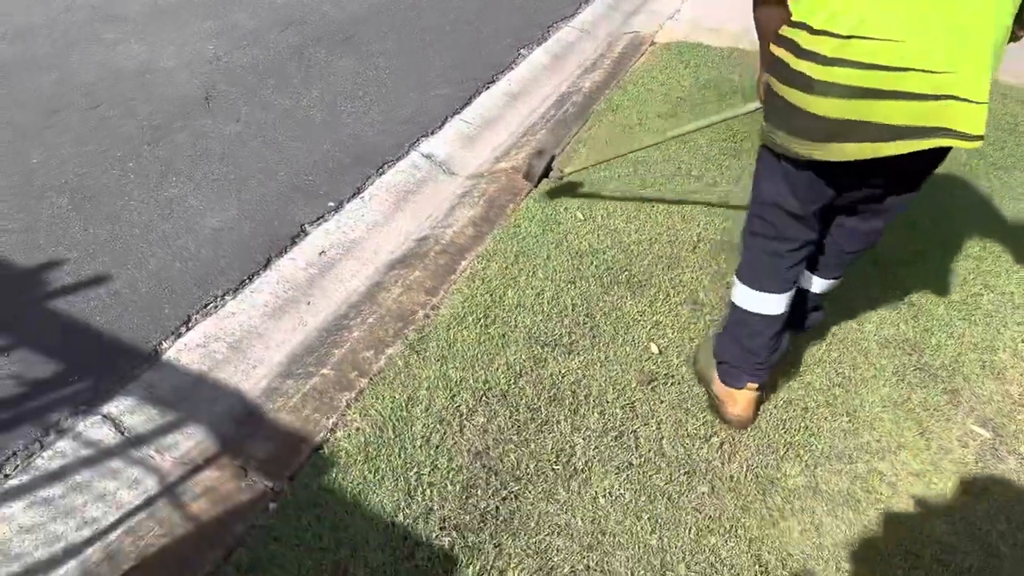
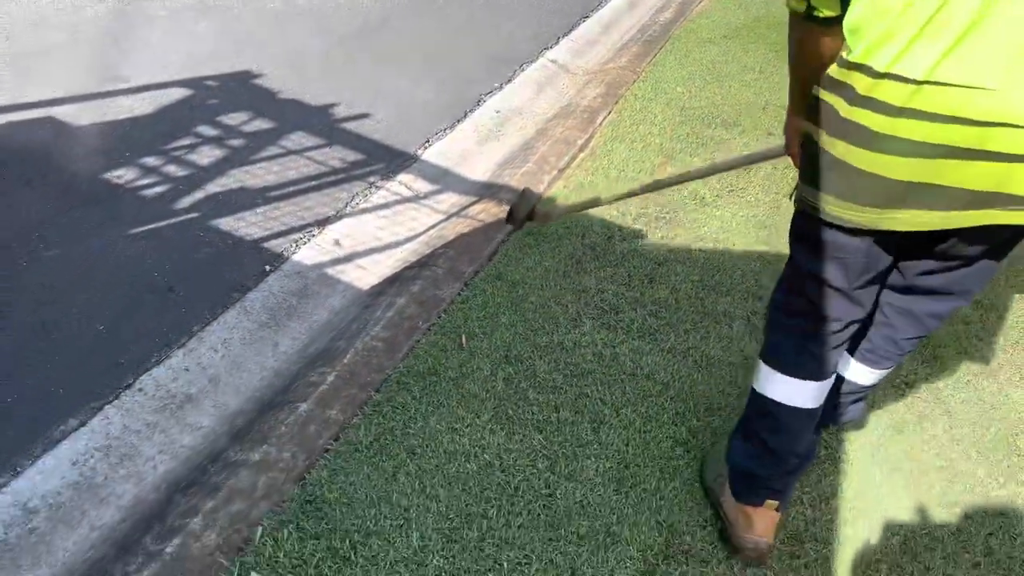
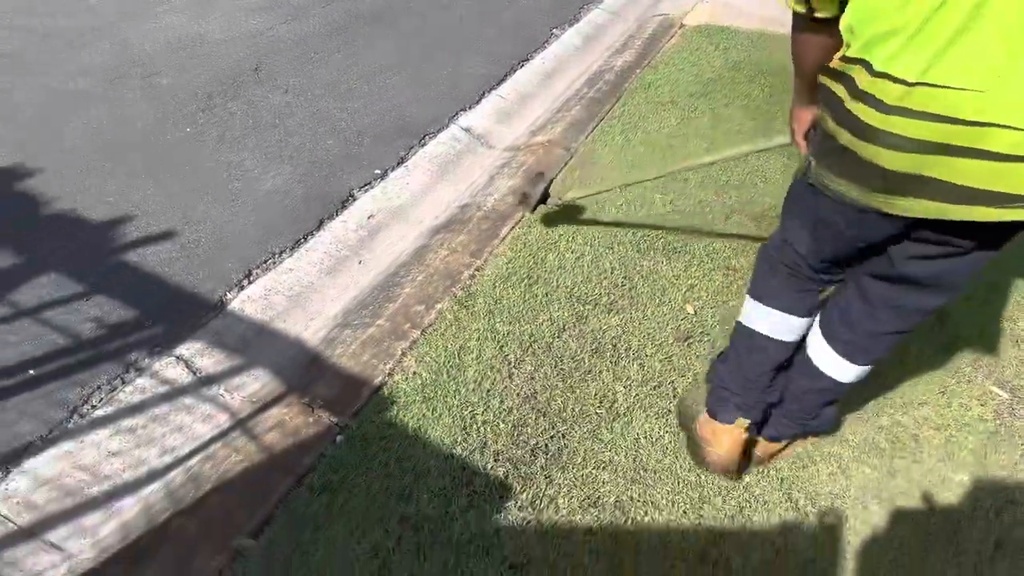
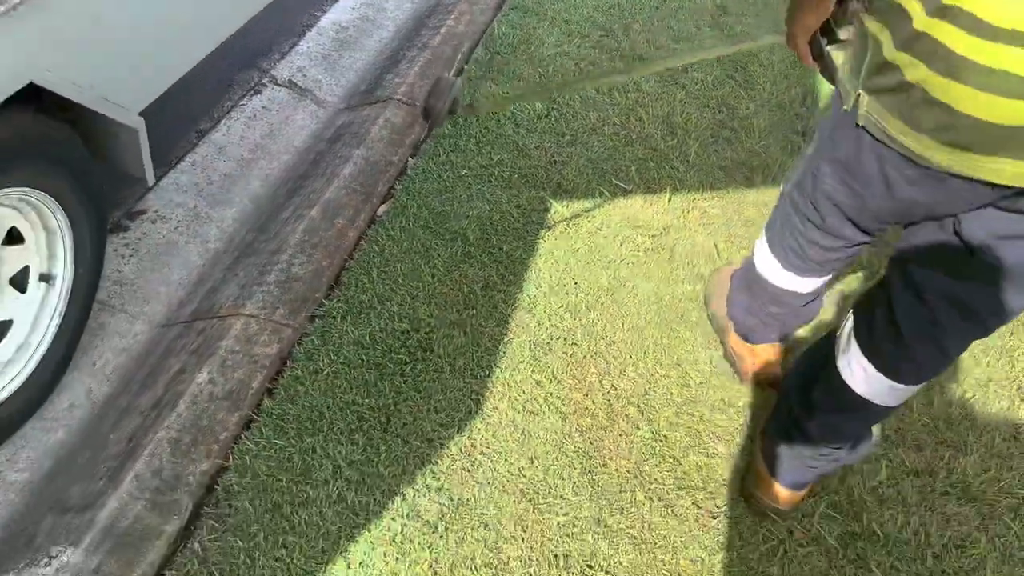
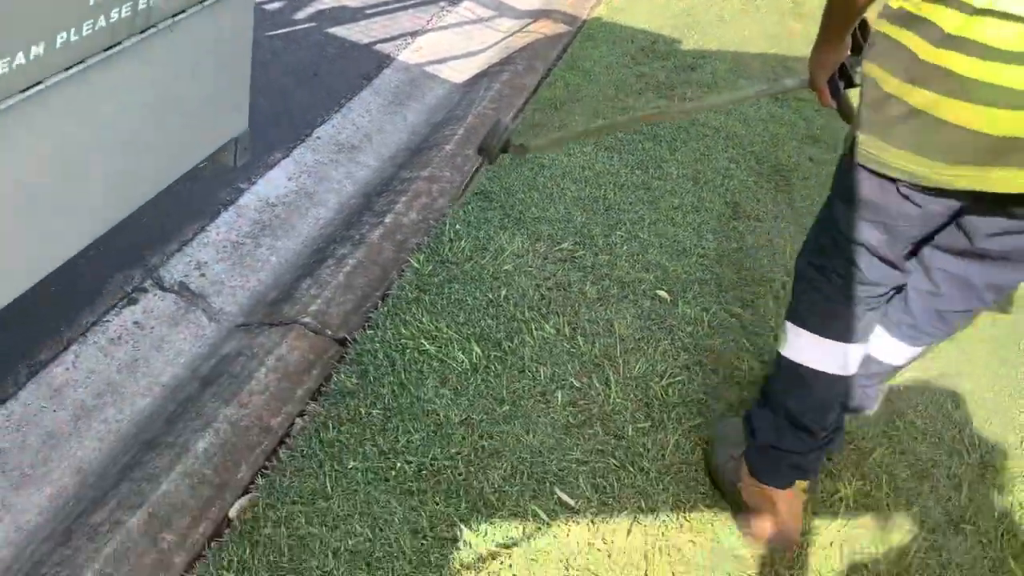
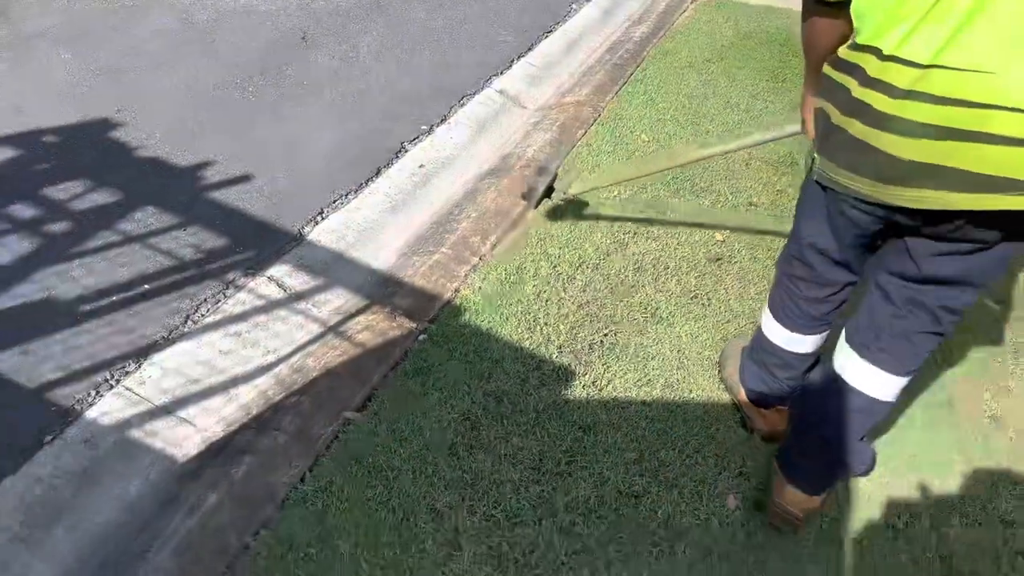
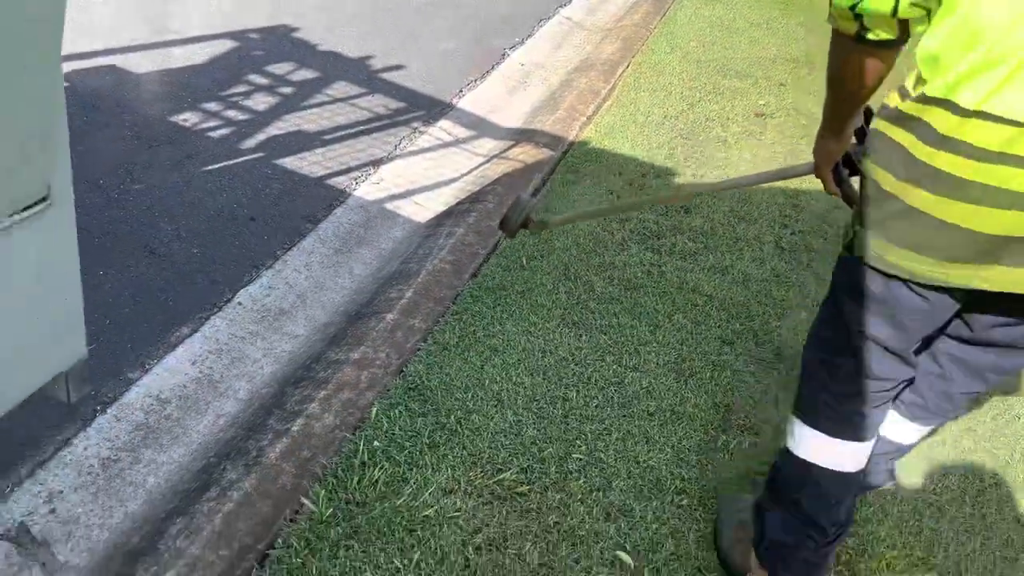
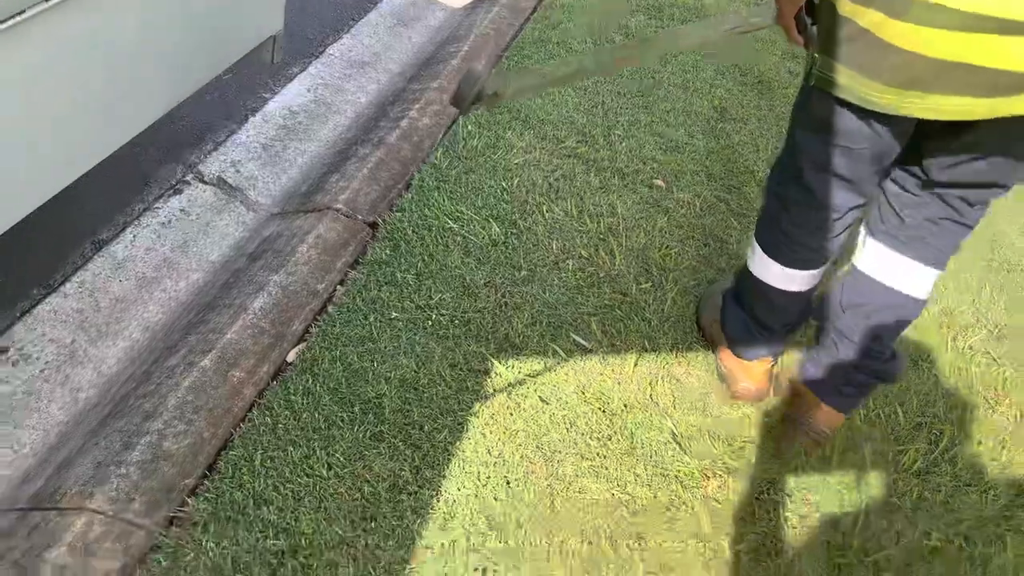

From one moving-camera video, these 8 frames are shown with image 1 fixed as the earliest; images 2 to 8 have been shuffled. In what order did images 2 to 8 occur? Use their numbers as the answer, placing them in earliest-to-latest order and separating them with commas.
3, 6, 2, 7, 5, 8, 4
